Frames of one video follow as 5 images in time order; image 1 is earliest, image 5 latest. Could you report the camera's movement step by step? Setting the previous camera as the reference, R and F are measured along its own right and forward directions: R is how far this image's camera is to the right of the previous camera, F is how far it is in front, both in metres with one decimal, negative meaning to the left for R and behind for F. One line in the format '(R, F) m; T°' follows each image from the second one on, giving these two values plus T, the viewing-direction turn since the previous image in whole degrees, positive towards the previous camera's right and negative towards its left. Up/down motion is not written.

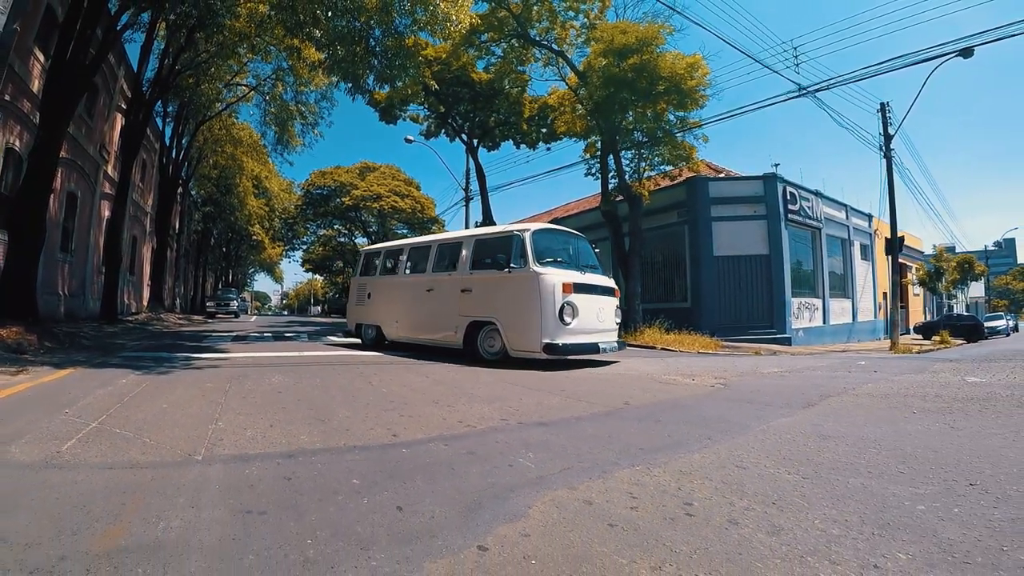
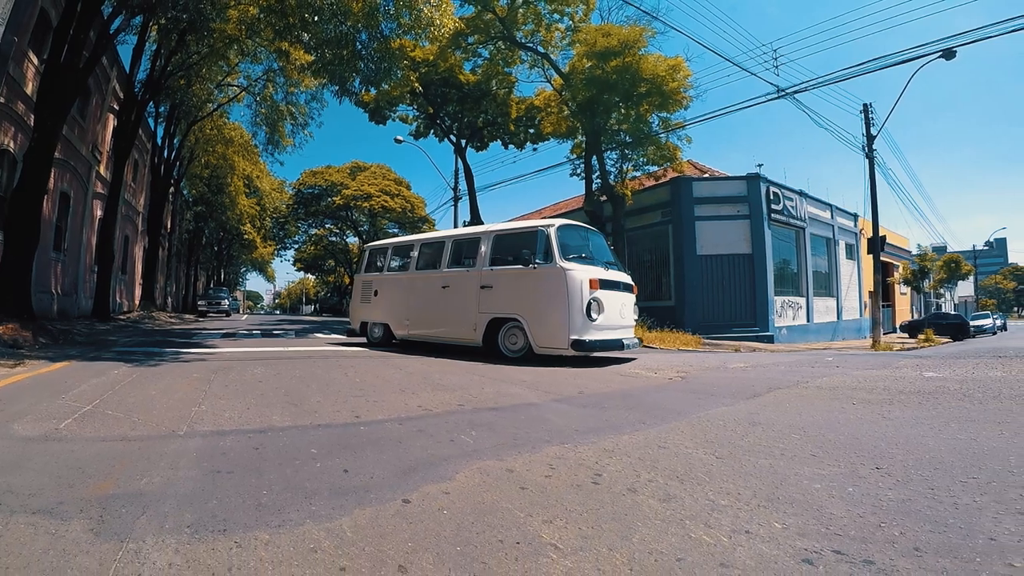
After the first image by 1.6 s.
(+0.3, -0.4) m; 0°
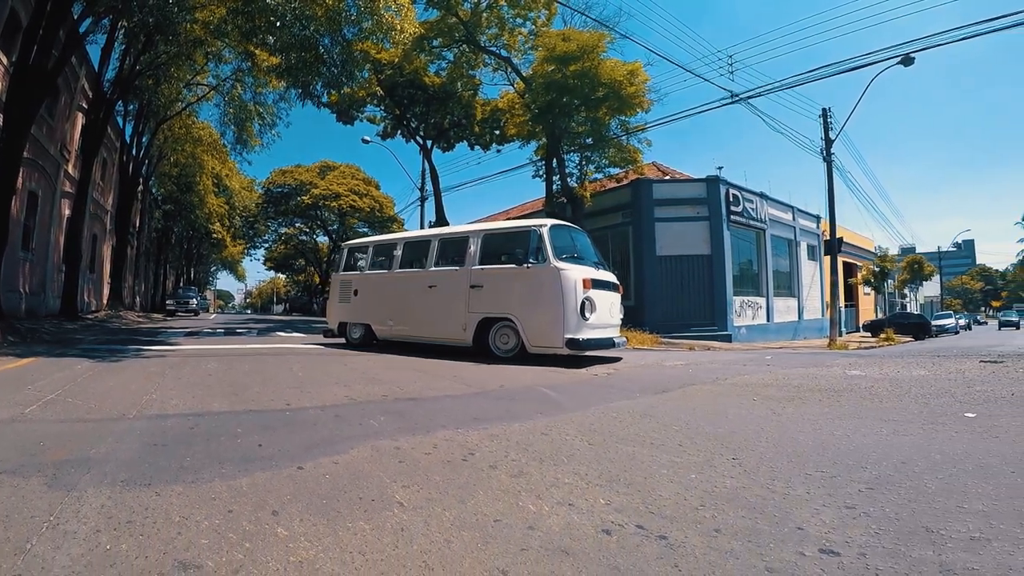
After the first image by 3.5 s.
(+0.5, -0.7) m; +2°
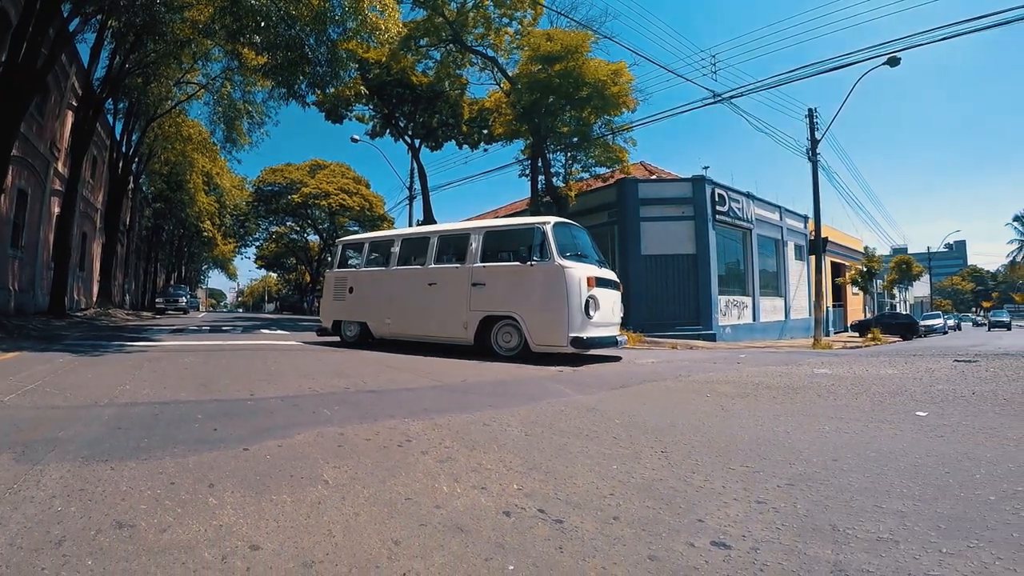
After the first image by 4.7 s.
(+0.4, -0.3) m; 0°
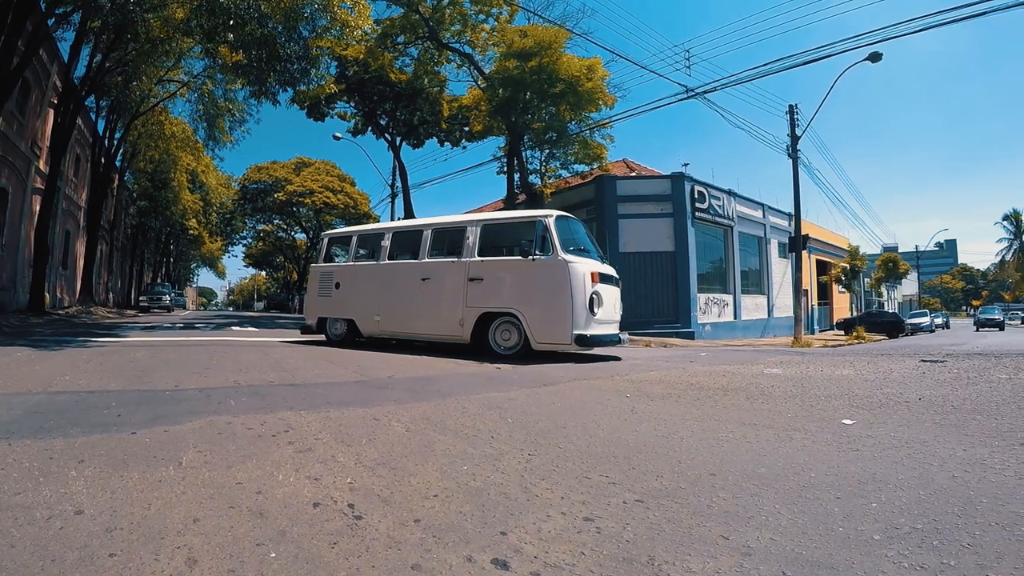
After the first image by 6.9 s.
(+0.7, -0.2) m; 0°
